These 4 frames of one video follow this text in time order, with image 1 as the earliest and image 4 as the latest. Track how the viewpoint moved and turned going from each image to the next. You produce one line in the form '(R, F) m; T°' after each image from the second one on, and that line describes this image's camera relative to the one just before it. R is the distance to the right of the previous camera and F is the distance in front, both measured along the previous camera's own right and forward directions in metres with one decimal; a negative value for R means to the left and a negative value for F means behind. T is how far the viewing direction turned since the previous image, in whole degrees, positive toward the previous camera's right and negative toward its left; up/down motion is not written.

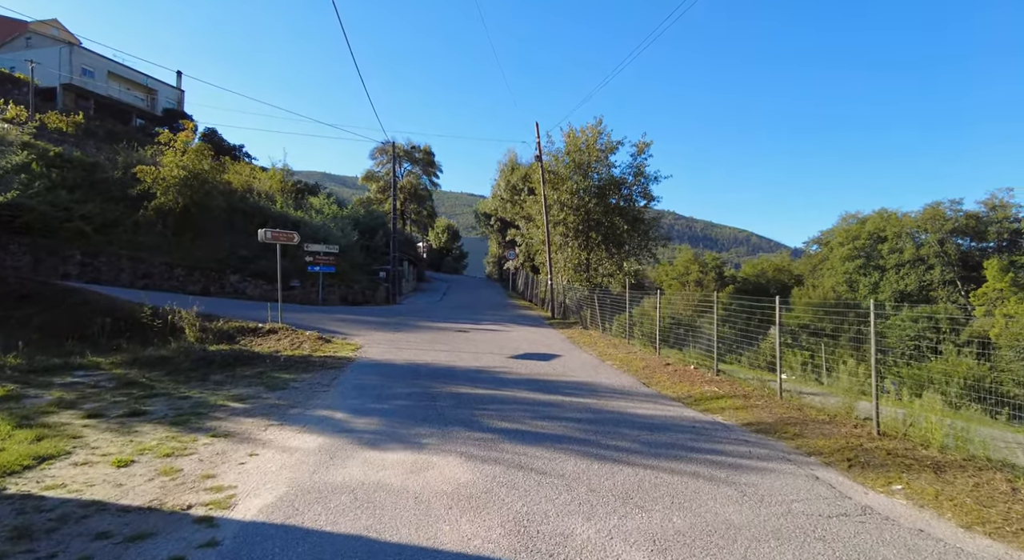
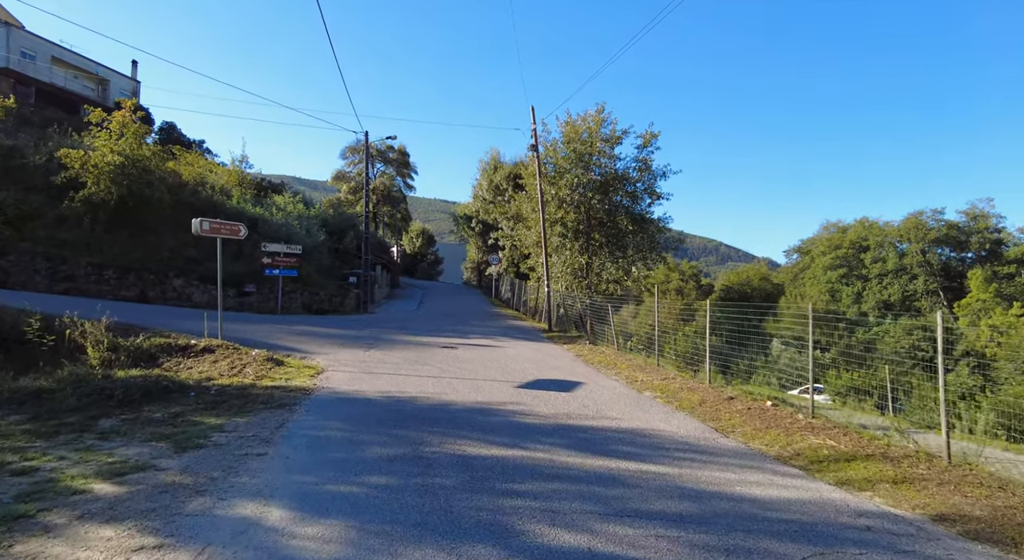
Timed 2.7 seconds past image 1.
(-0.6, +2.6) m; +3°
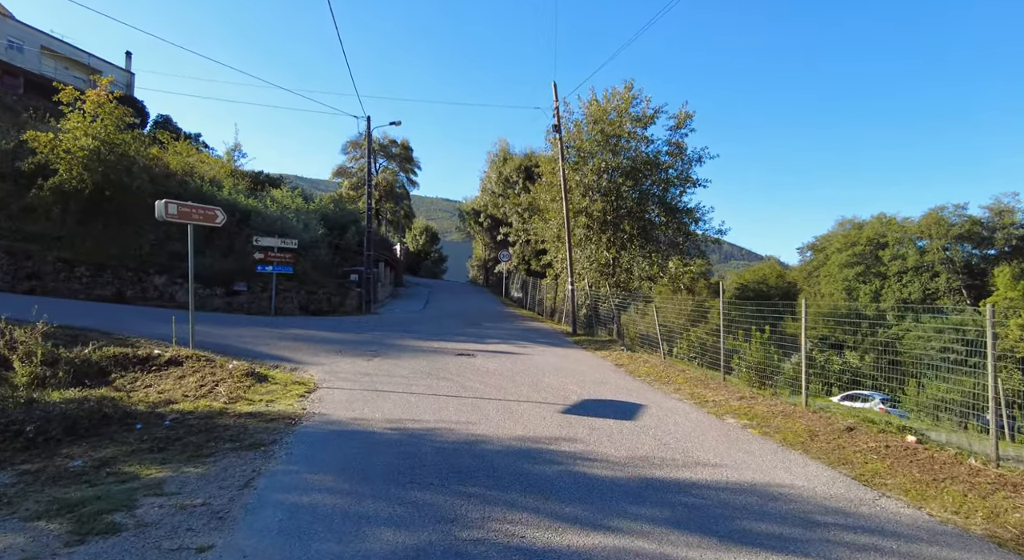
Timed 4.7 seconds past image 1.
(-0.5, +2.0) m; 0°
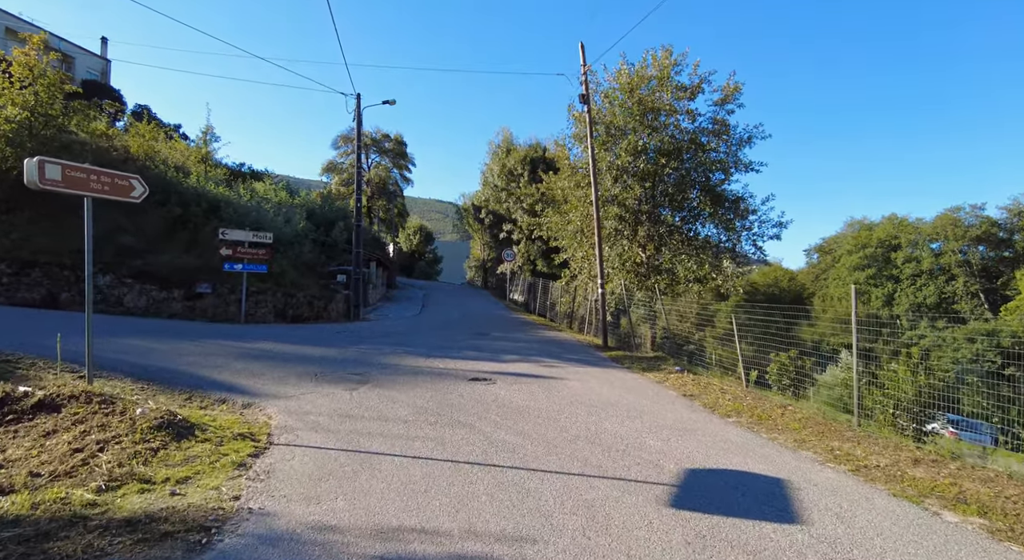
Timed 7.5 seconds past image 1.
(-0.6, +2.8) m; +1°
